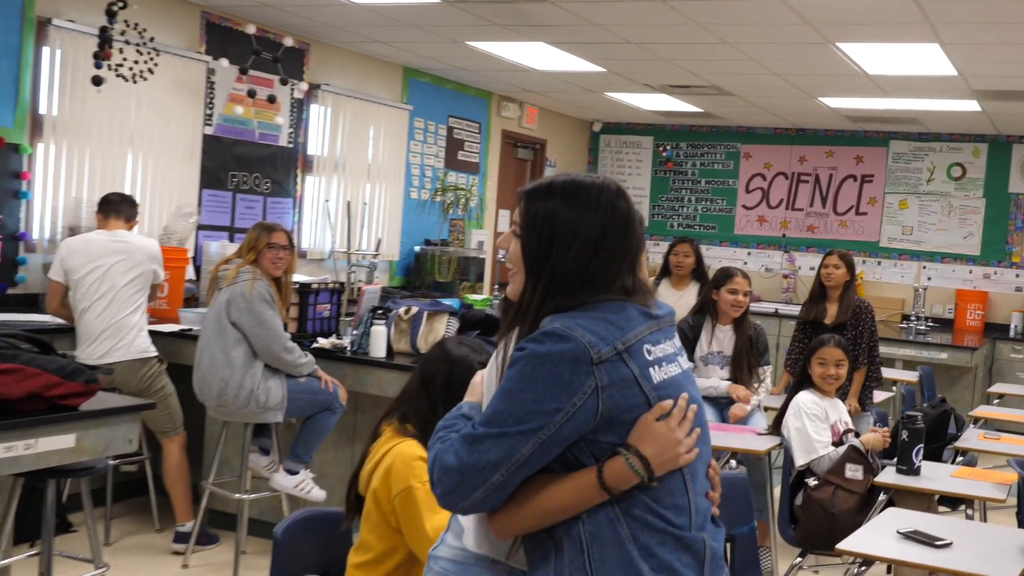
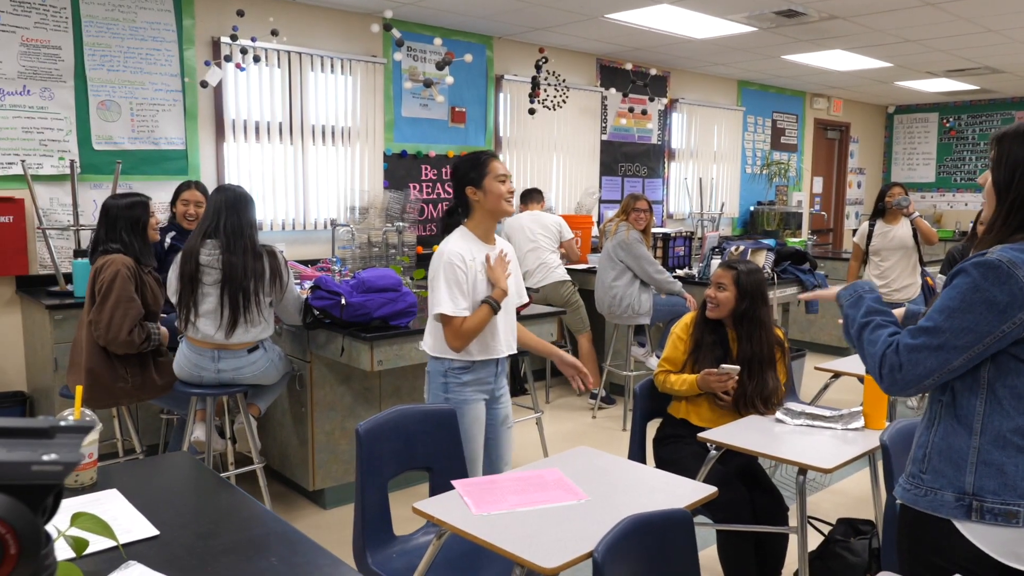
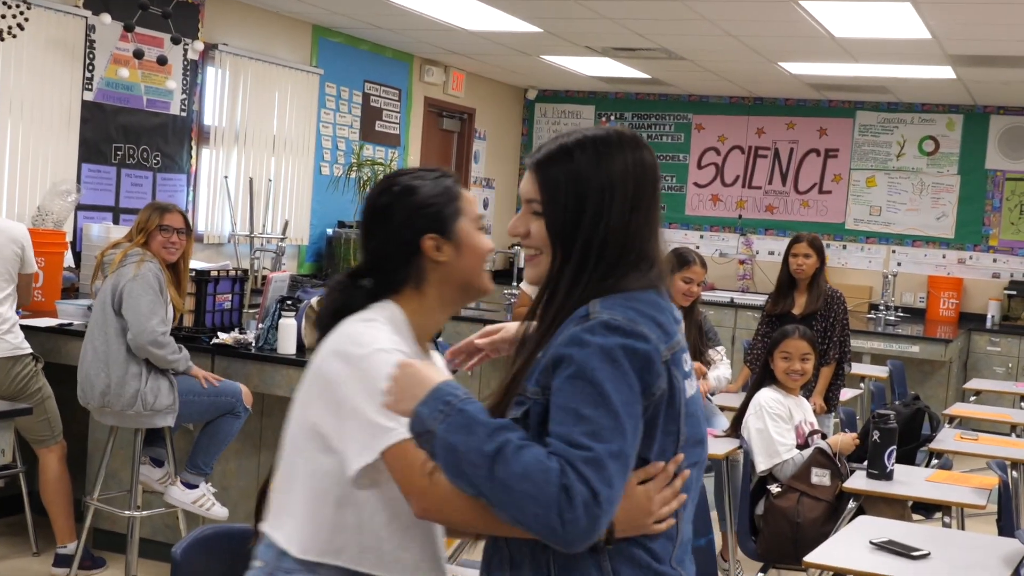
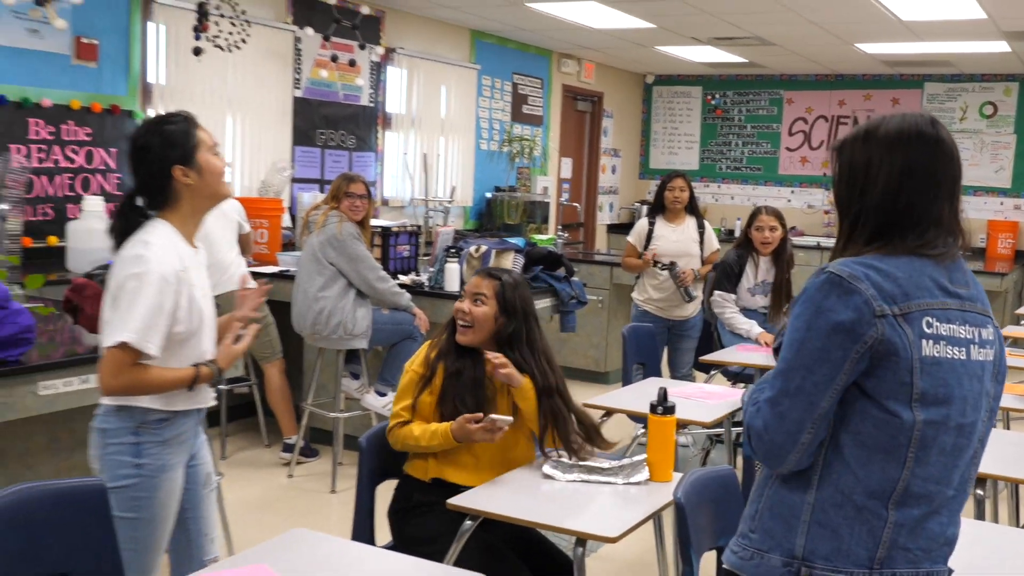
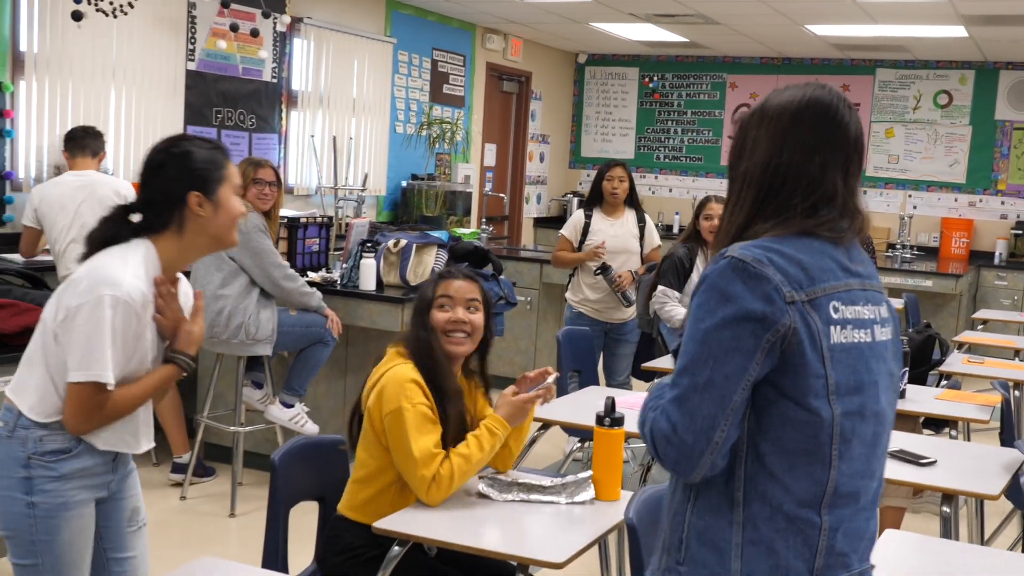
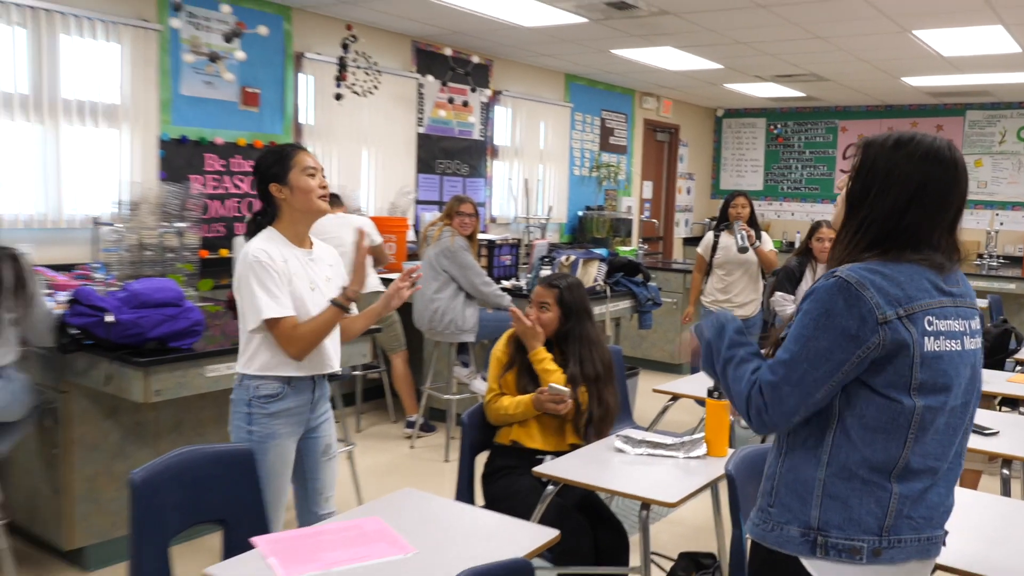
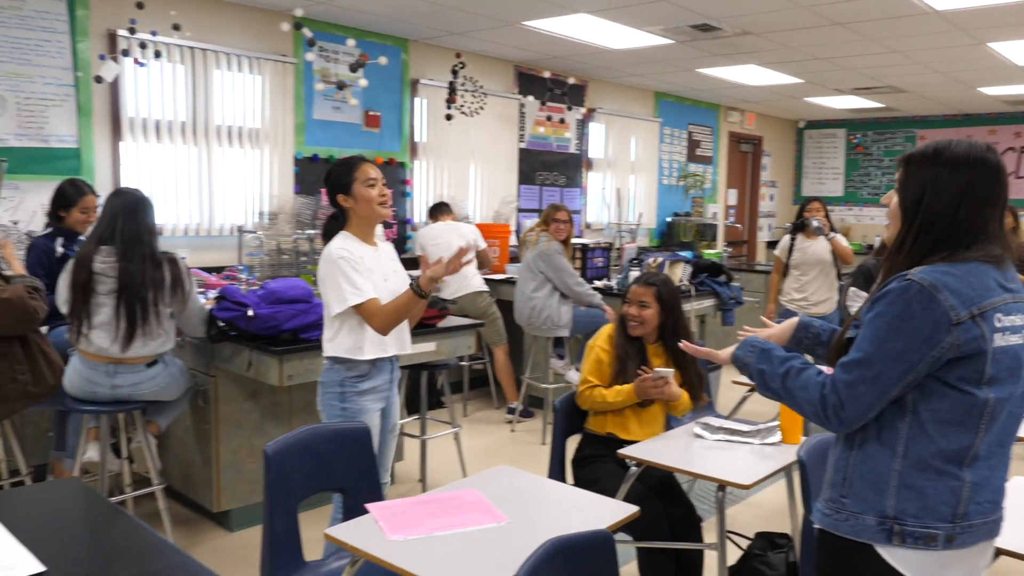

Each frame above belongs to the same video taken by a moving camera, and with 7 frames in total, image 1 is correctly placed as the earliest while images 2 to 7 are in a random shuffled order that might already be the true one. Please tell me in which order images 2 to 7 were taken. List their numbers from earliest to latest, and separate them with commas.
3, 5, 4, 6, 7, 2
